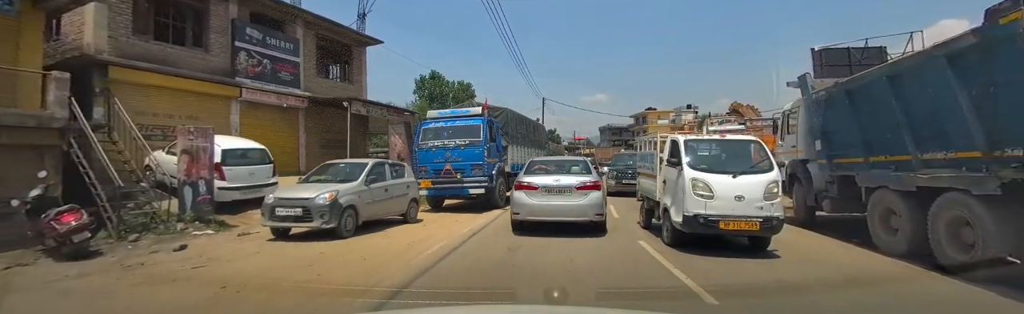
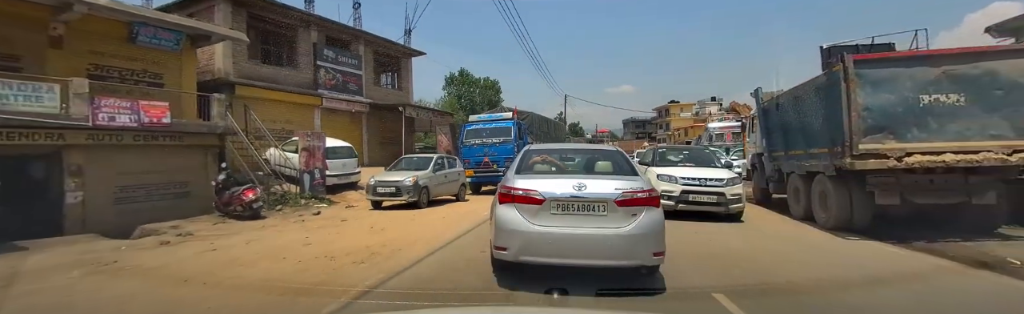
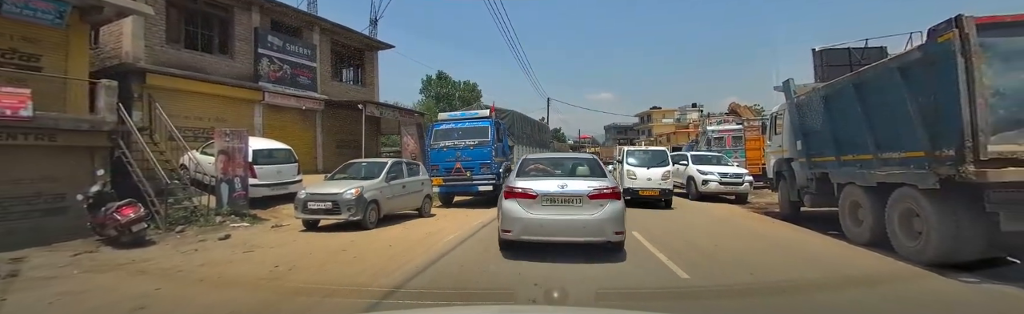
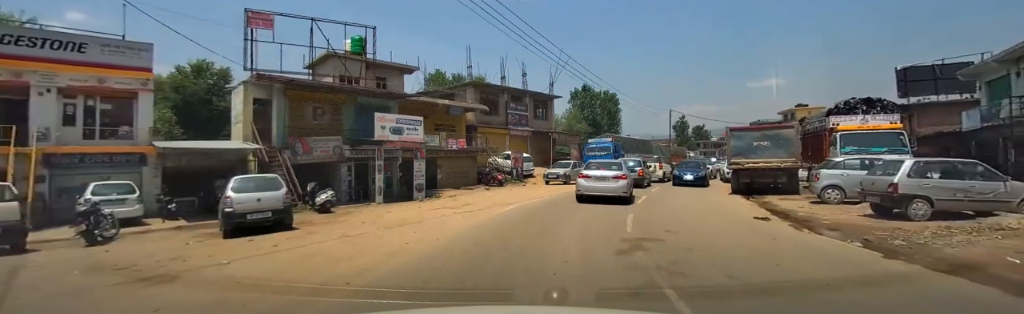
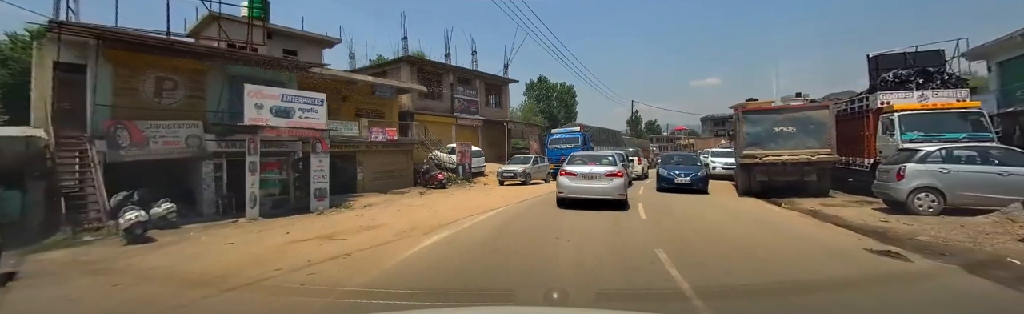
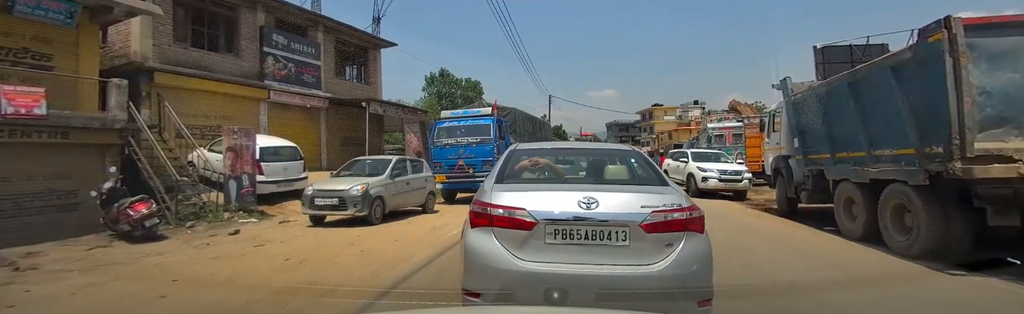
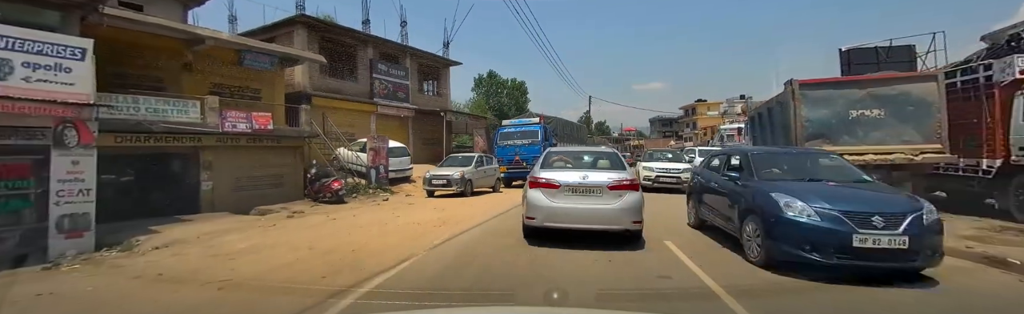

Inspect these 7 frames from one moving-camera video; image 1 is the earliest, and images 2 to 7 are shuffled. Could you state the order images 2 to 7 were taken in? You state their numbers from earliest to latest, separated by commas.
3, 6, 2, 7, 5, 4
